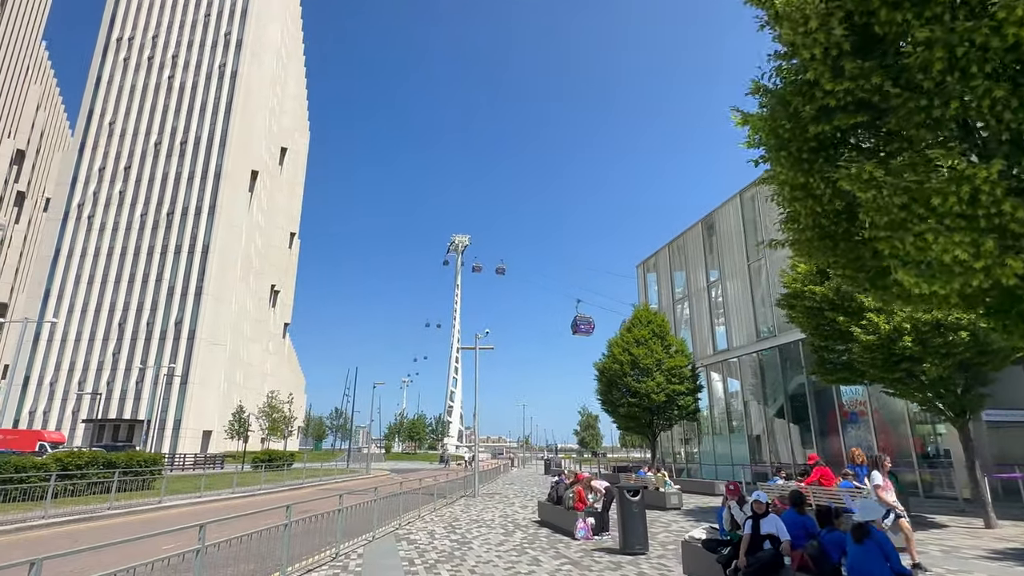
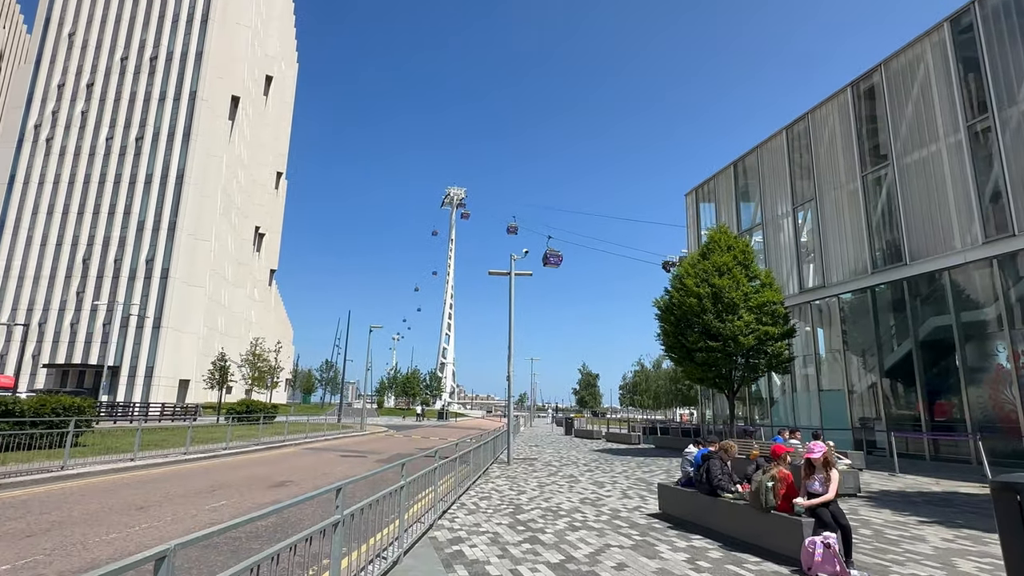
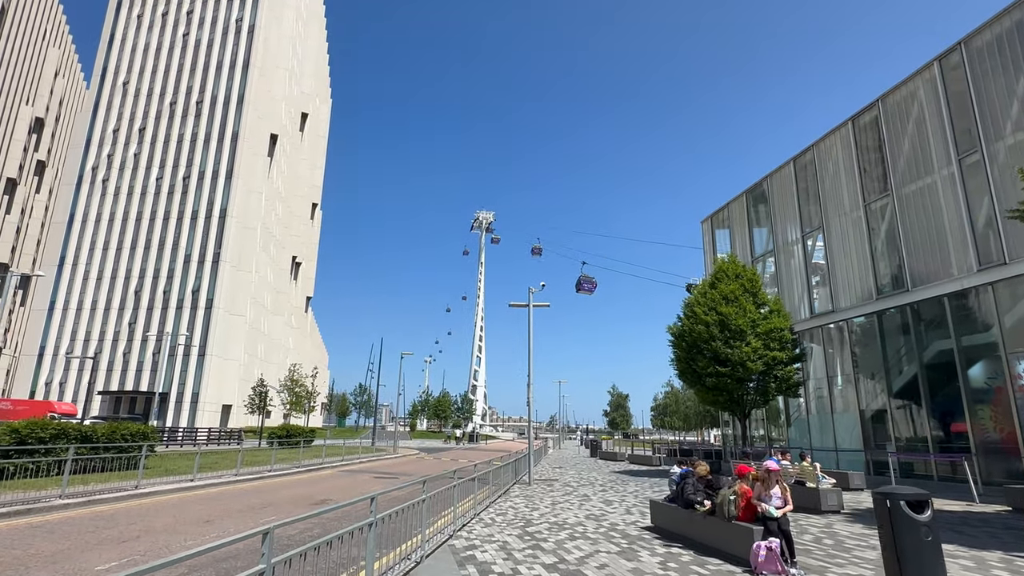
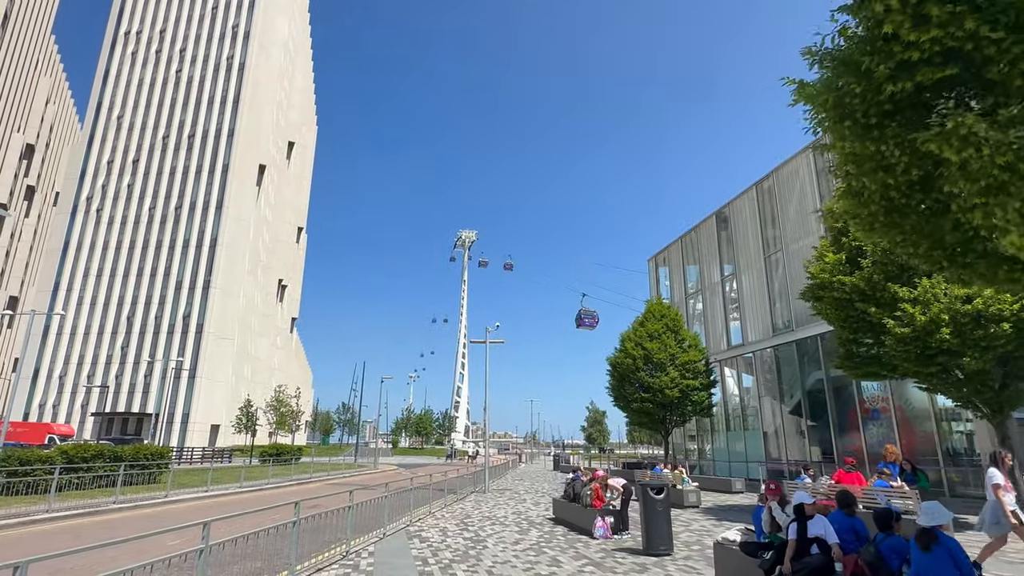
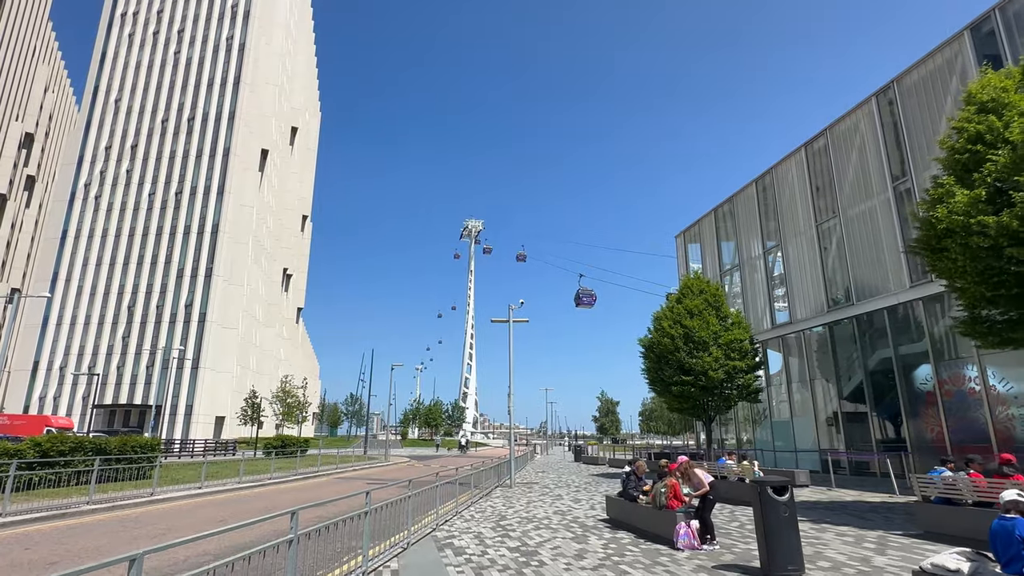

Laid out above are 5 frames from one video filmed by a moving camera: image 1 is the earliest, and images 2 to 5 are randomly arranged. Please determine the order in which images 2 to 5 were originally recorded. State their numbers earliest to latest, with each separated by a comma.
4, 5, 3, 2
